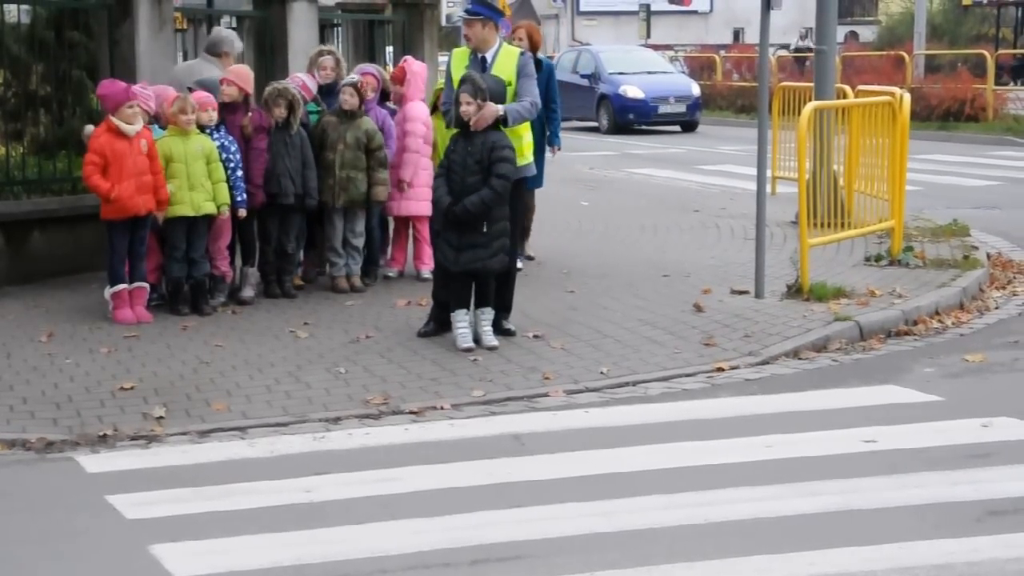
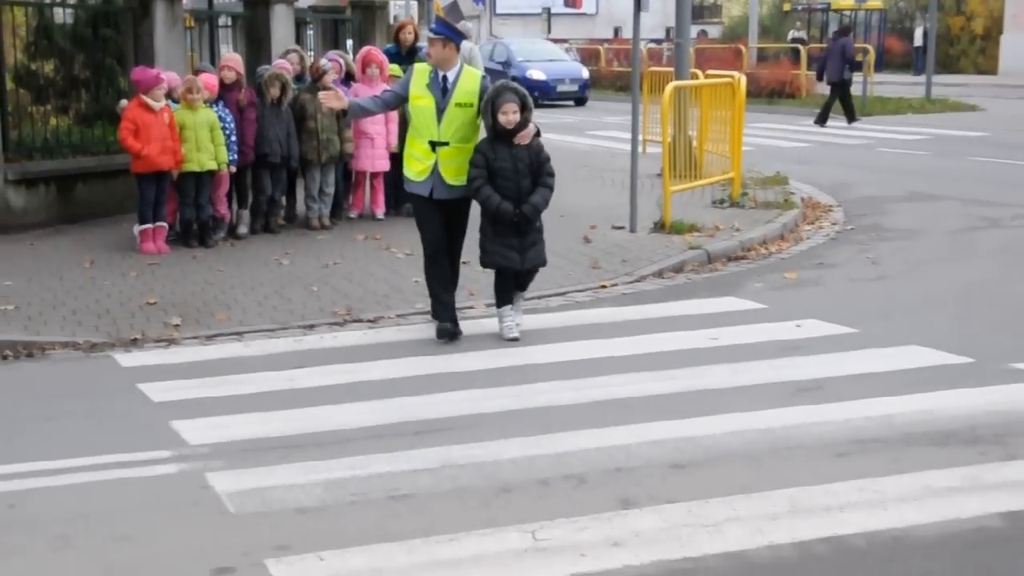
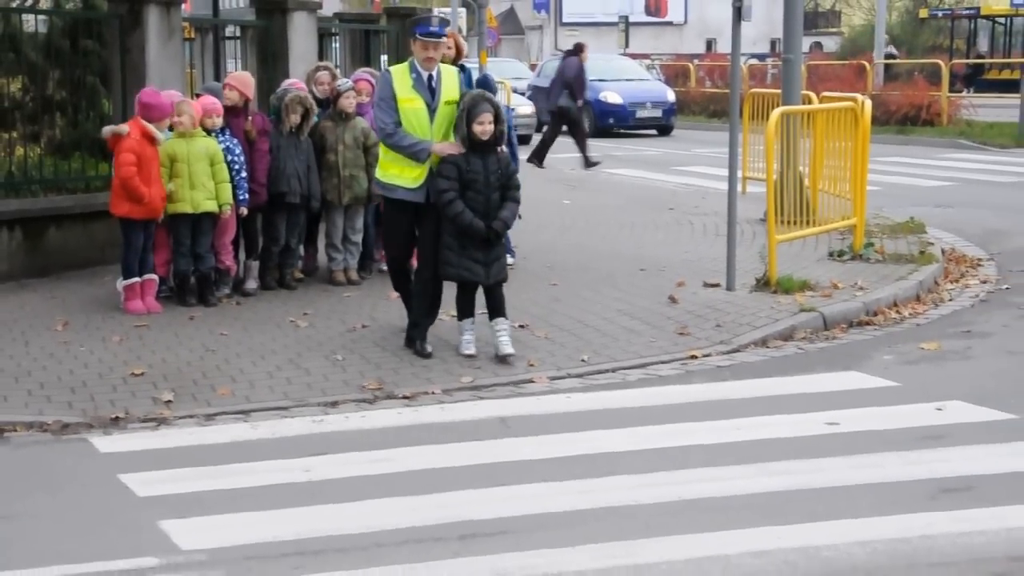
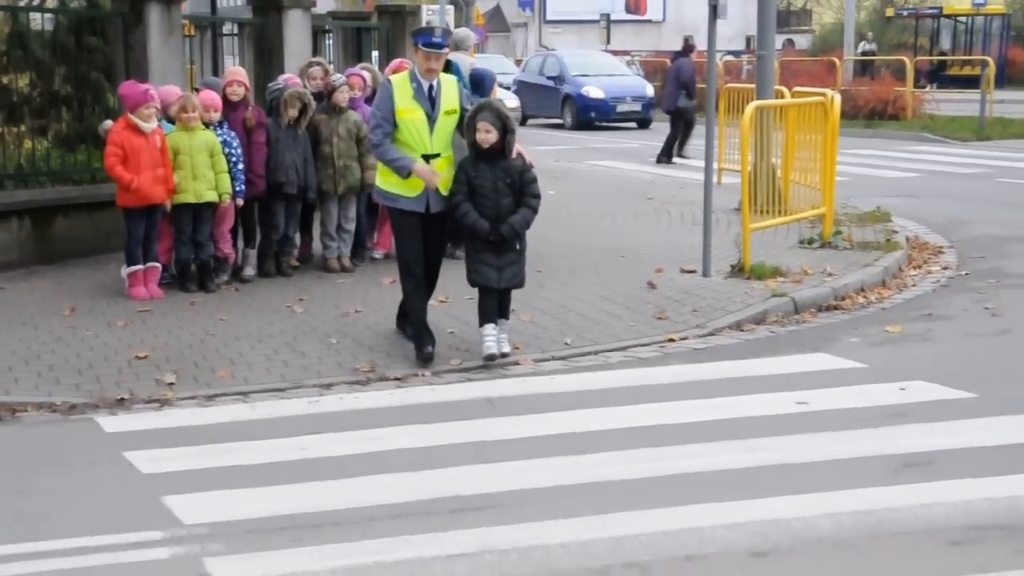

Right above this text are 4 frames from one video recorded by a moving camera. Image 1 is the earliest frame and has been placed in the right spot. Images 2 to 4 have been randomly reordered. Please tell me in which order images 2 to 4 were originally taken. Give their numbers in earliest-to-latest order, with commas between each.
3, 4, 2
